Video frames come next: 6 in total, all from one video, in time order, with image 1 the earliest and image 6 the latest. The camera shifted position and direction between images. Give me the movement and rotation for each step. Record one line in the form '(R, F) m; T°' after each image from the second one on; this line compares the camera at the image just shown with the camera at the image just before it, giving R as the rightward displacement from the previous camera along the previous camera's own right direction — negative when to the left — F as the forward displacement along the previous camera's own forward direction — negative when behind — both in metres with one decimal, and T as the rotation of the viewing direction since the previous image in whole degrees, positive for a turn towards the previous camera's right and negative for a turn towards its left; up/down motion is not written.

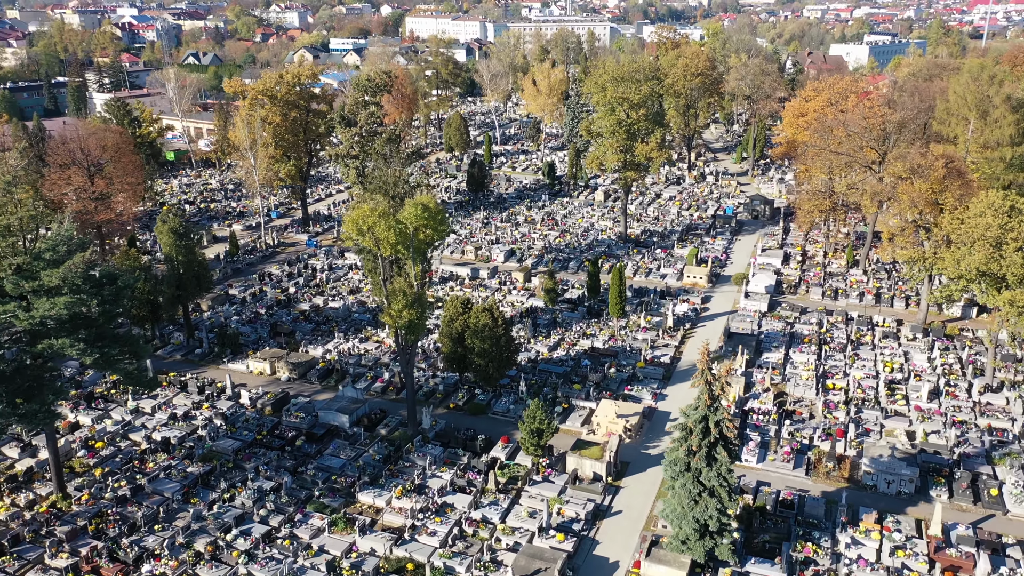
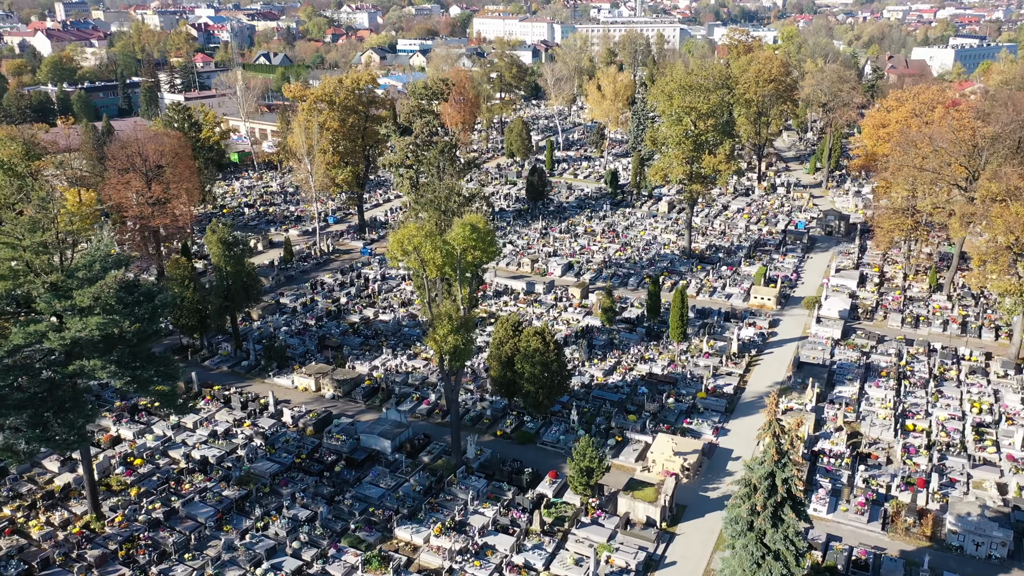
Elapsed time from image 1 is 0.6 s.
(+0.3, +1.6) m; -4°
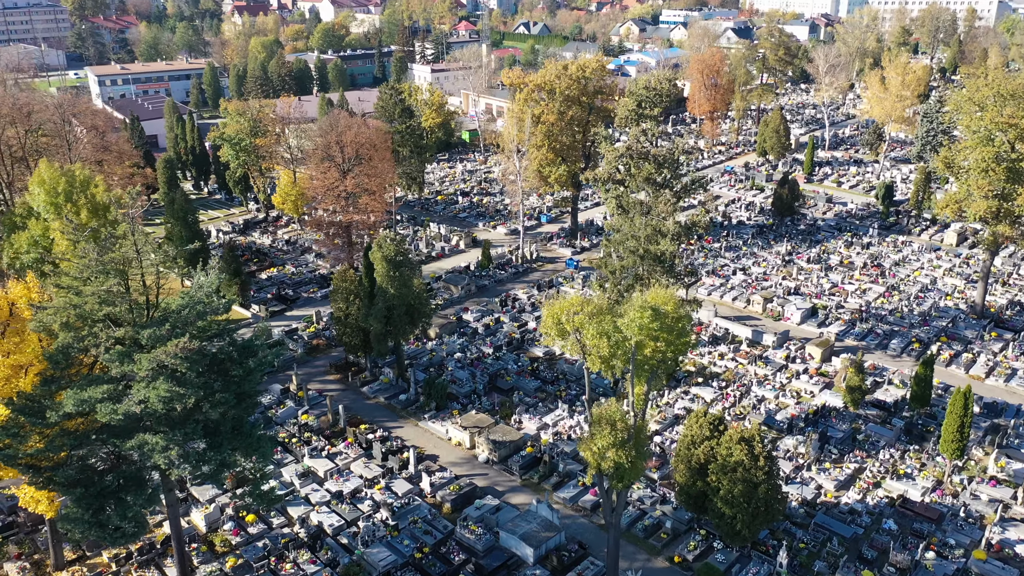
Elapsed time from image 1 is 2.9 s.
(+0.8, +6.7) m; -17°
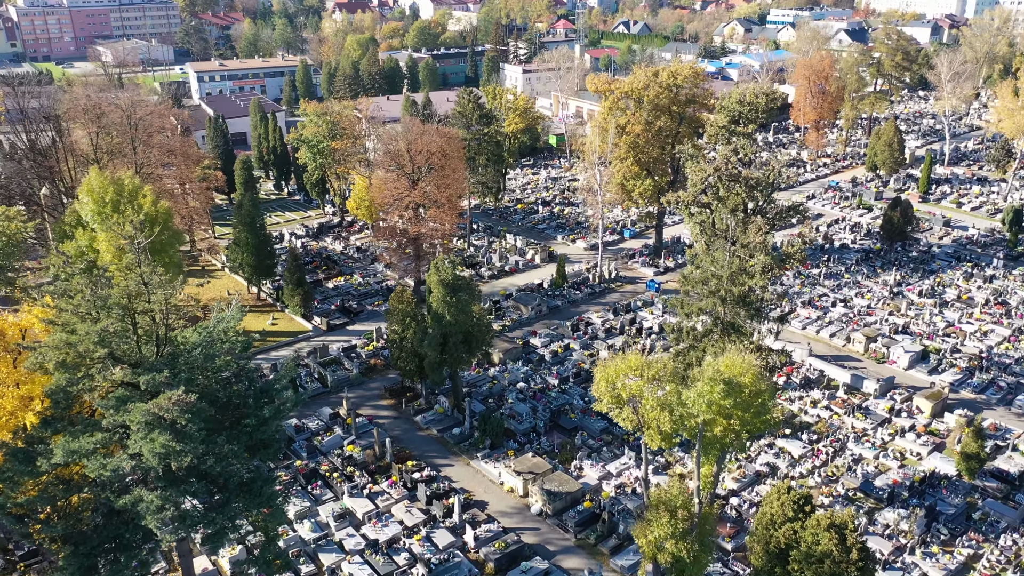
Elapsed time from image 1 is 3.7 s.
(+0.8, +2.6) m; -6°
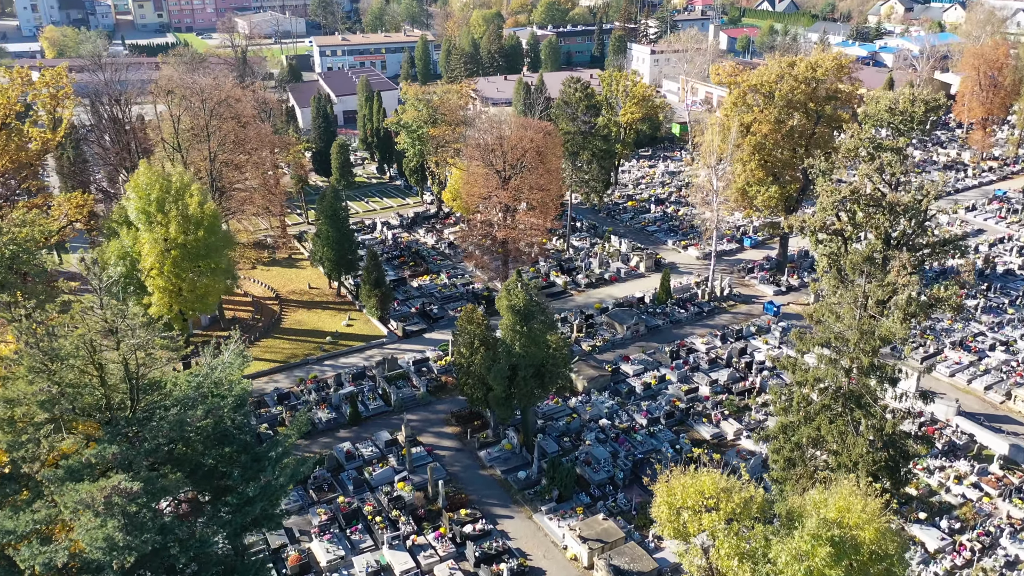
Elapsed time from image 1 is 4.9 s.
(+1.1, +3.8) m; -9°
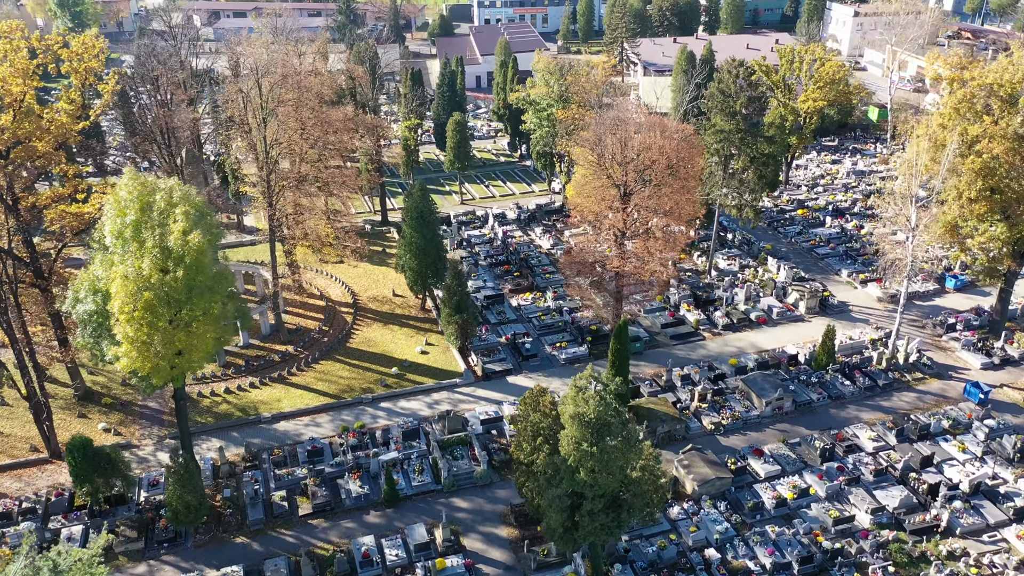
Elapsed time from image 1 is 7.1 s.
(+1.7, +7.1) m; -12°
